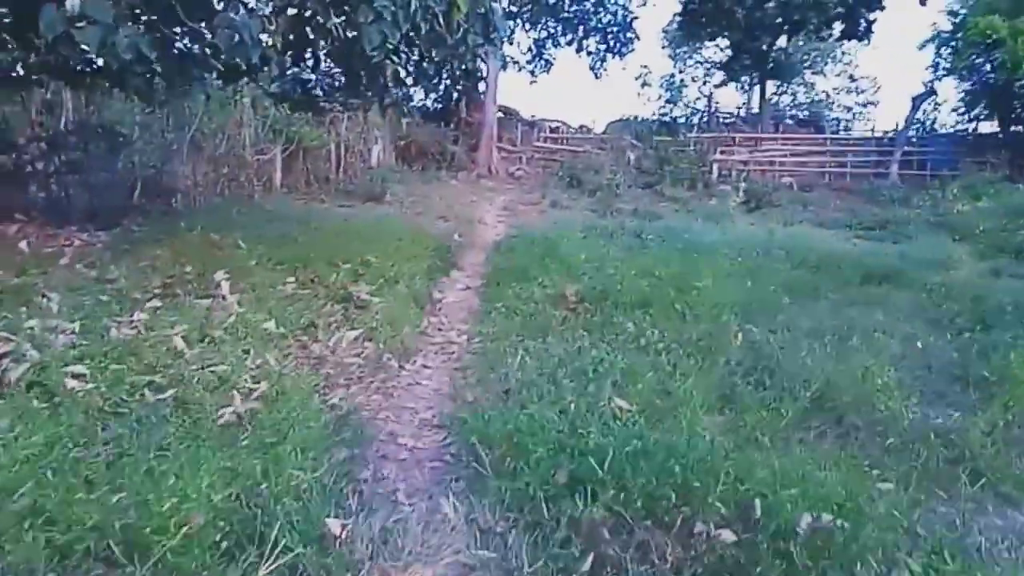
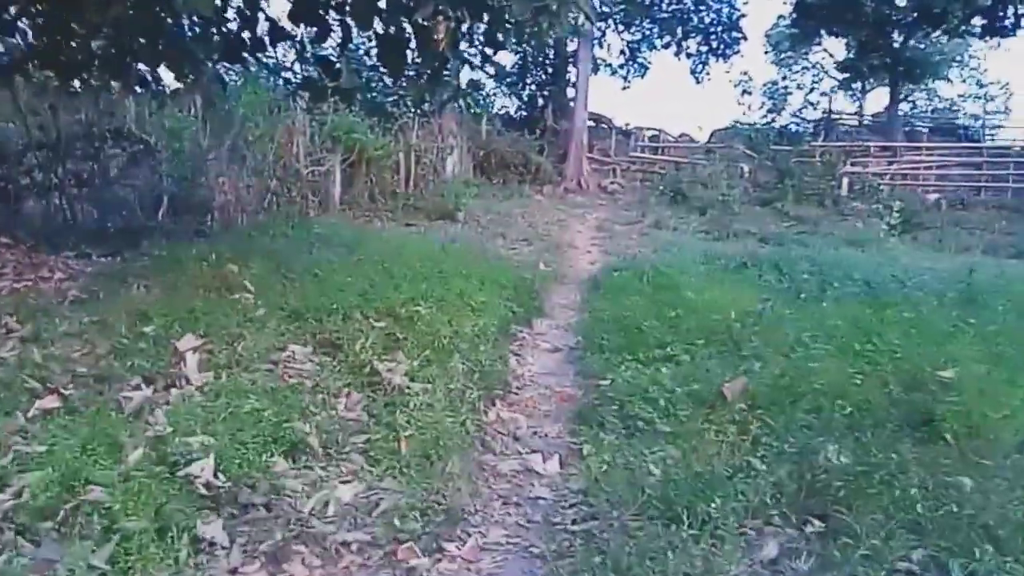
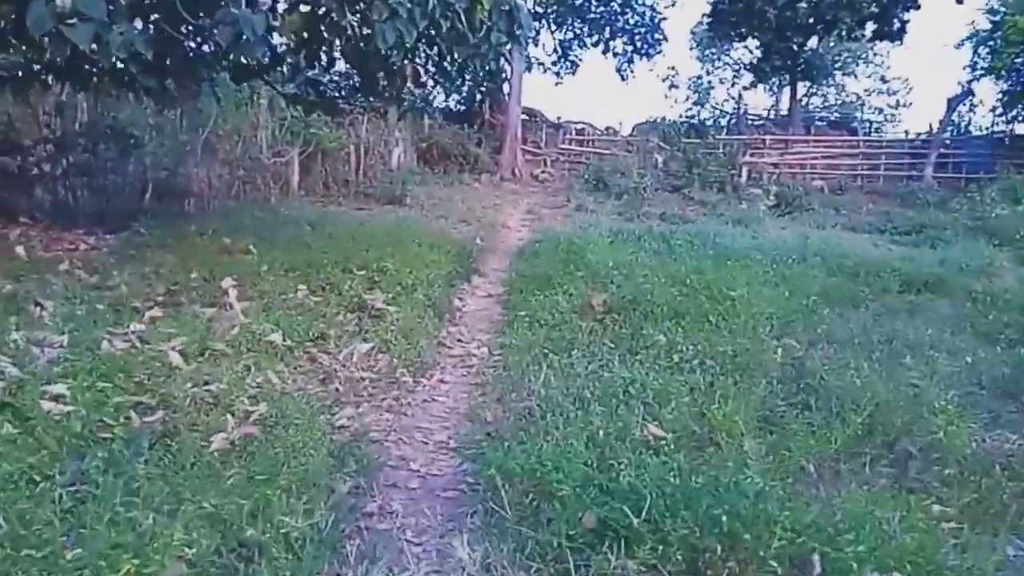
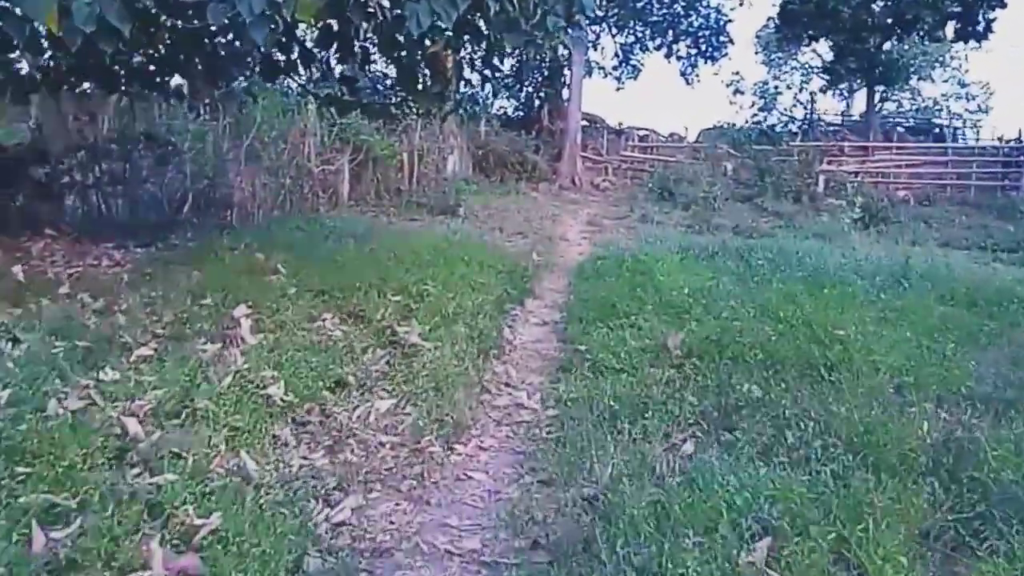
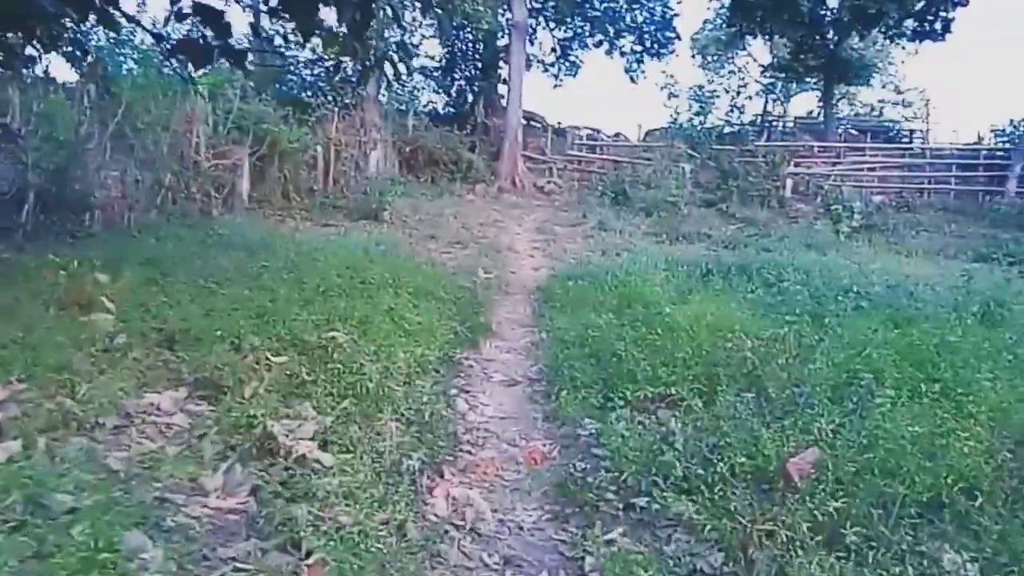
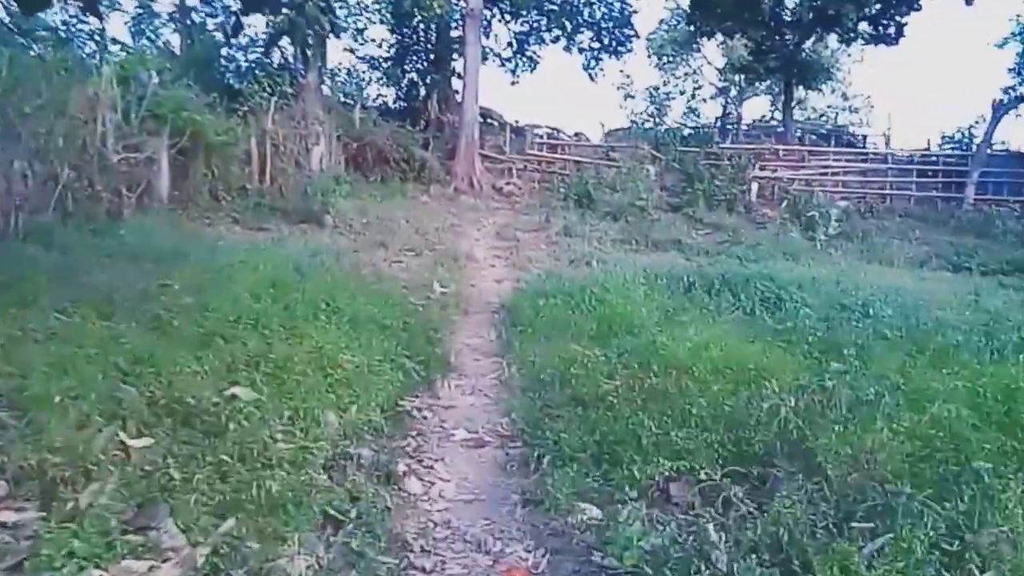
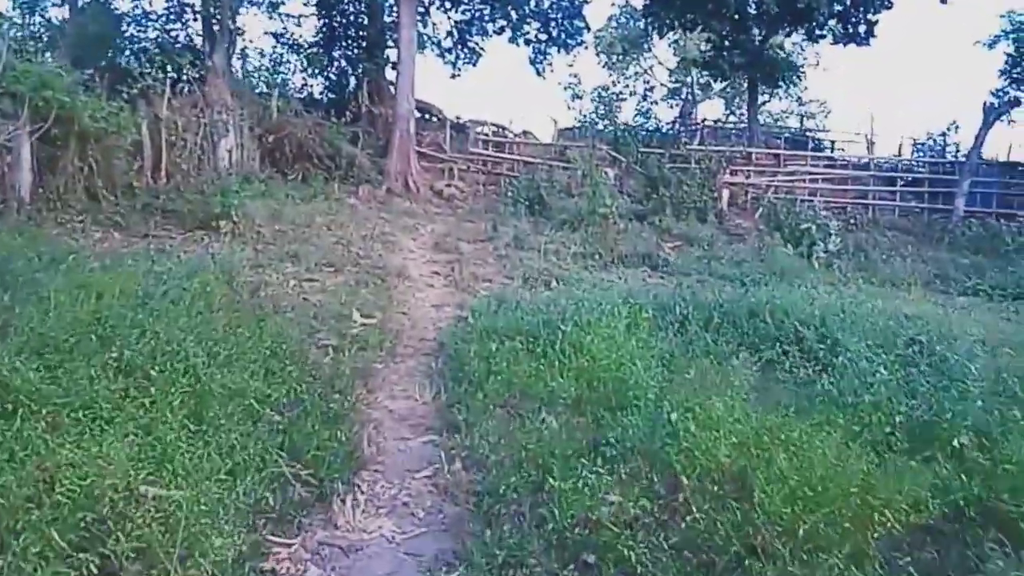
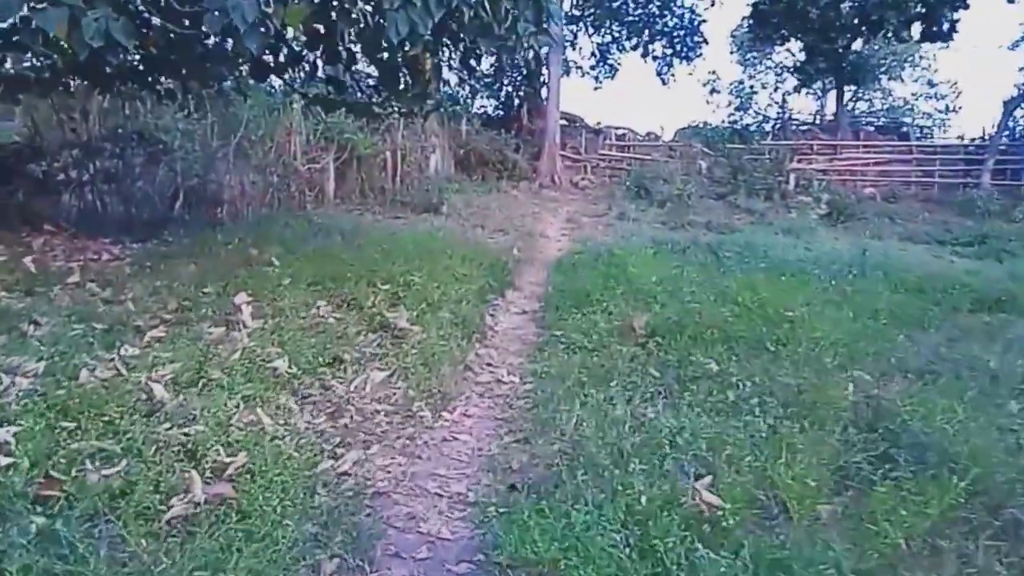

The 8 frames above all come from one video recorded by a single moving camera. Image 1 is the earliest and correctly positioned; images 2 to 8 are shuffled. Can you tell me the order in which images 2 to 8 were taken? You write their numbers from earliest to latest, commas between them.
3, 8, 4, 2, 5, 6, 7
